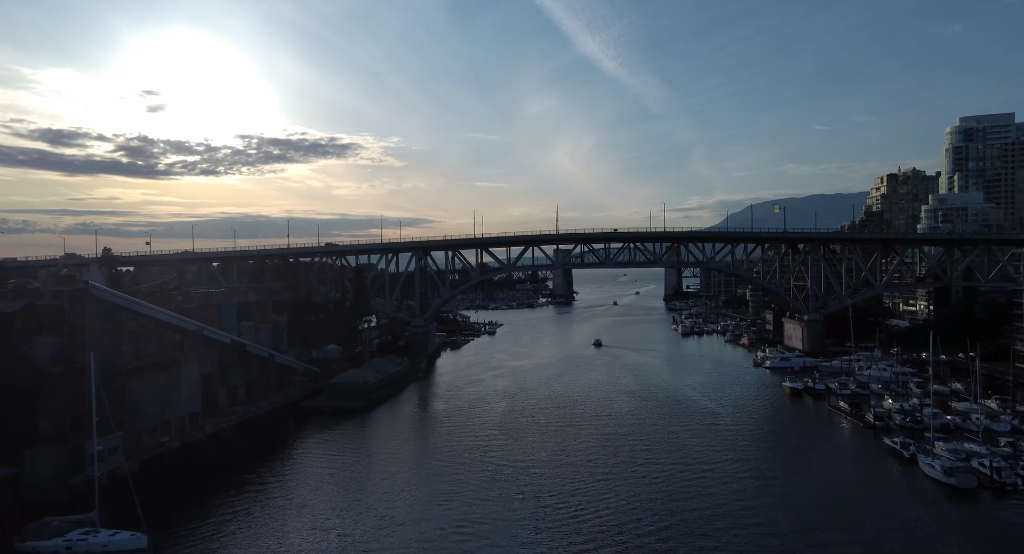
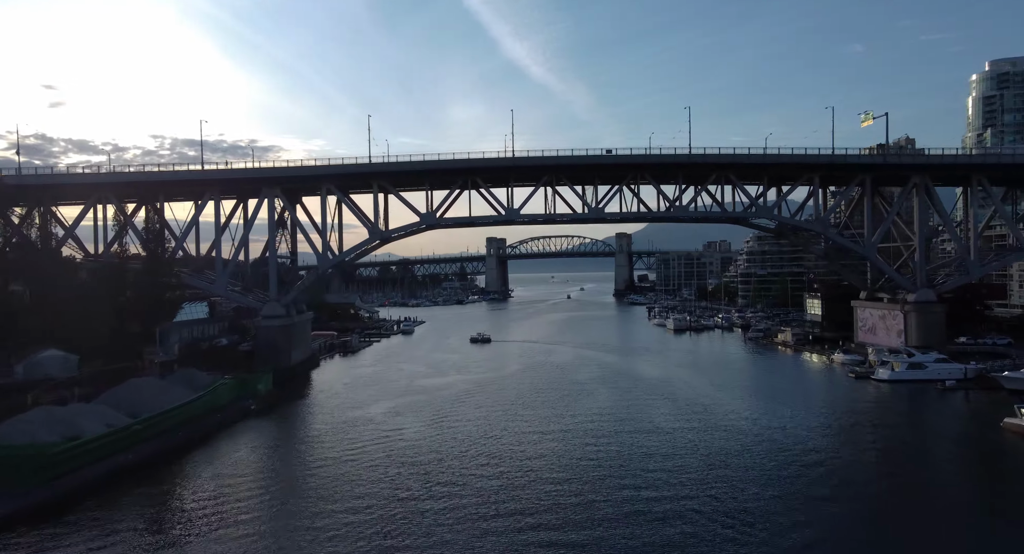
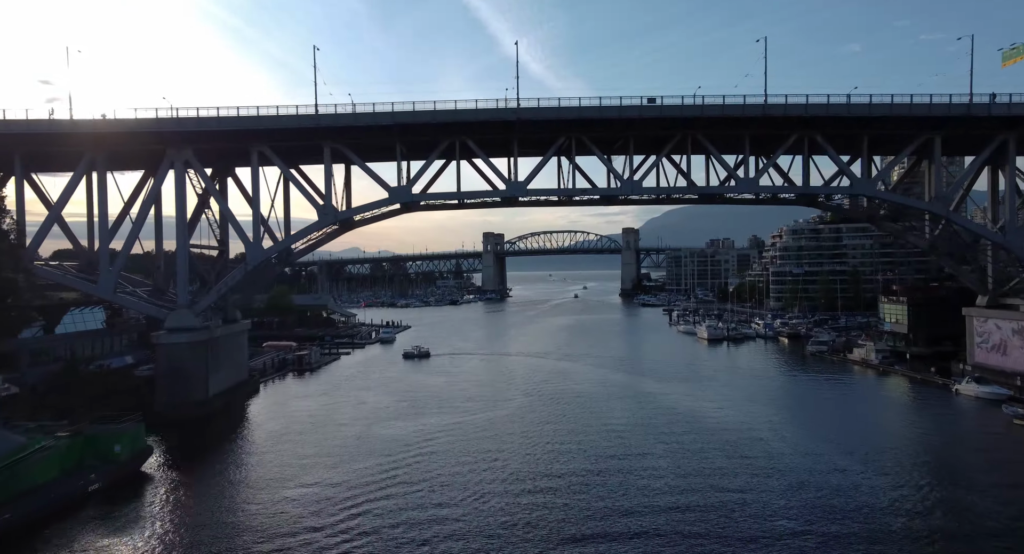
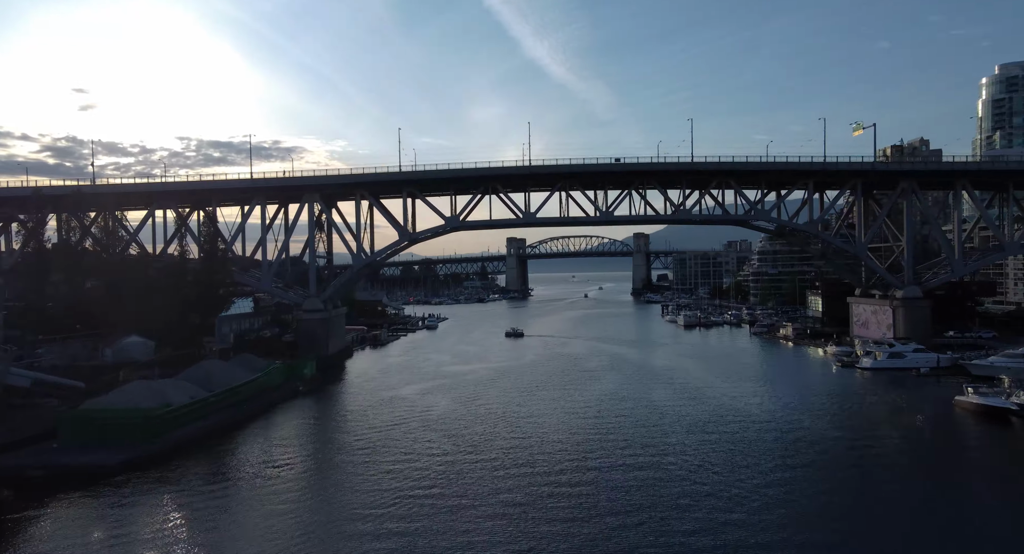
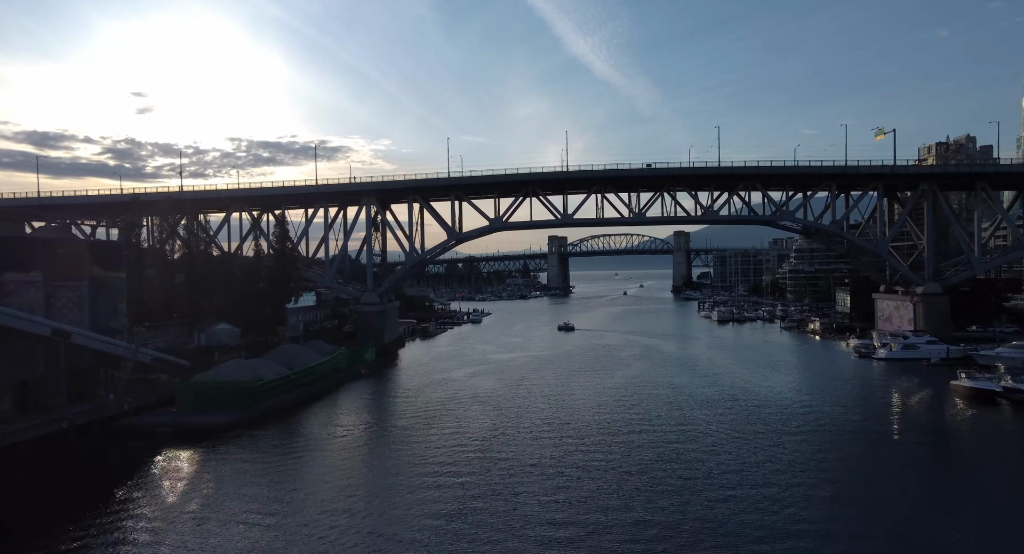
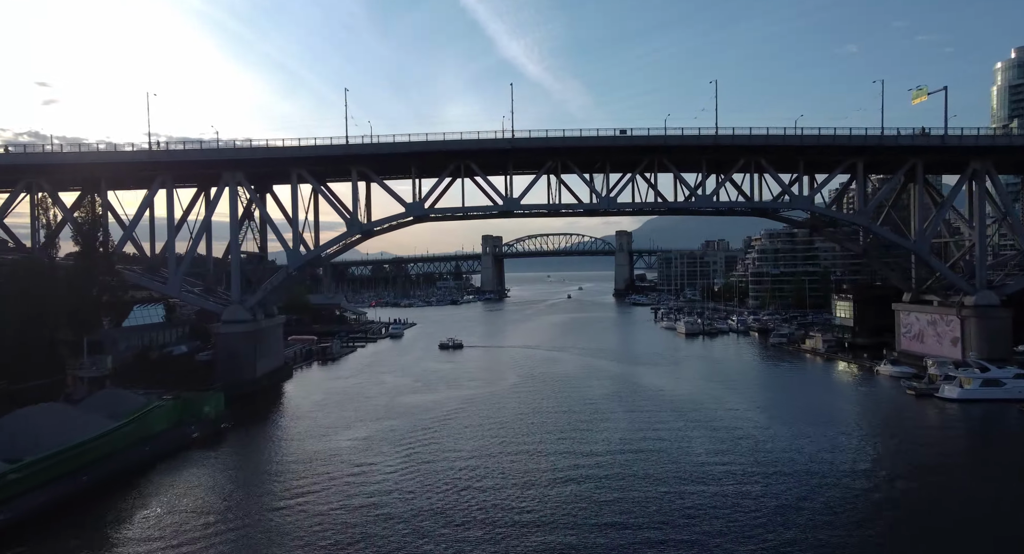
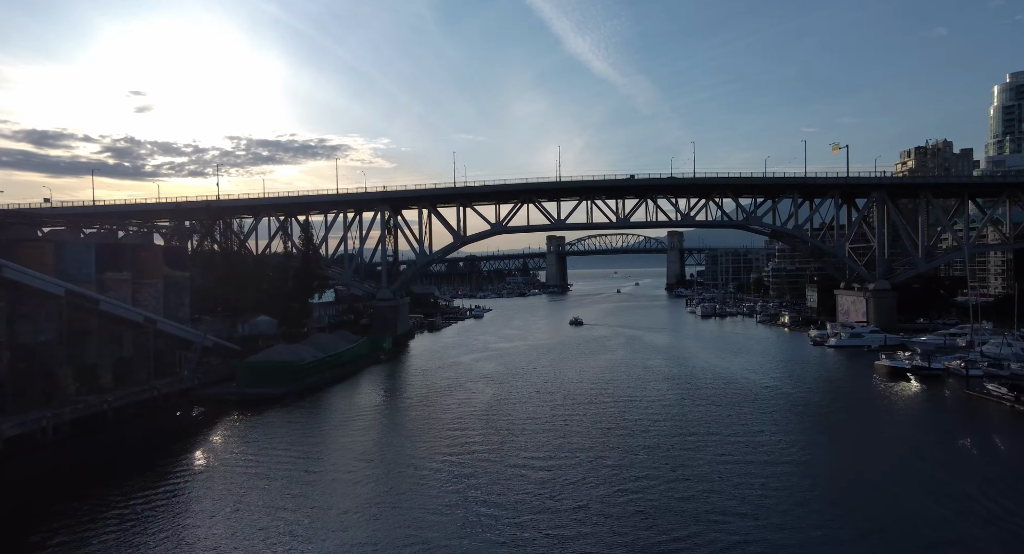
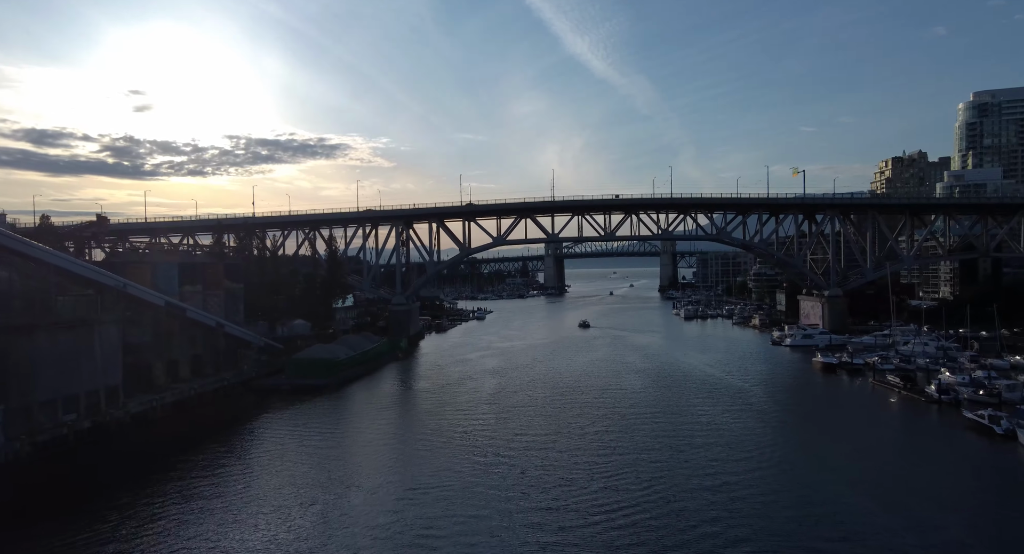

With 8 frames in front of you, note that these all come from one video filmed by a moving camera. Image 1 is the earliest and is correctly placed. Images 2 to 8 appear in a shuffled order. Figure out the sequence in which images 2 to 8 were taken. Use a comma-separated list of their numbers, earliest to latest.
8, 7, 5, 4, 2, 6, 3
